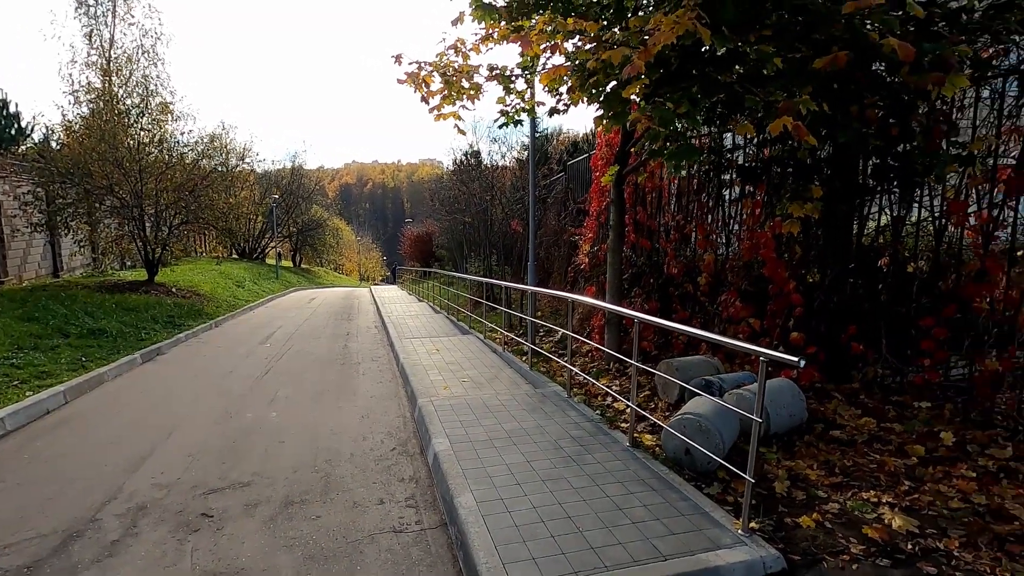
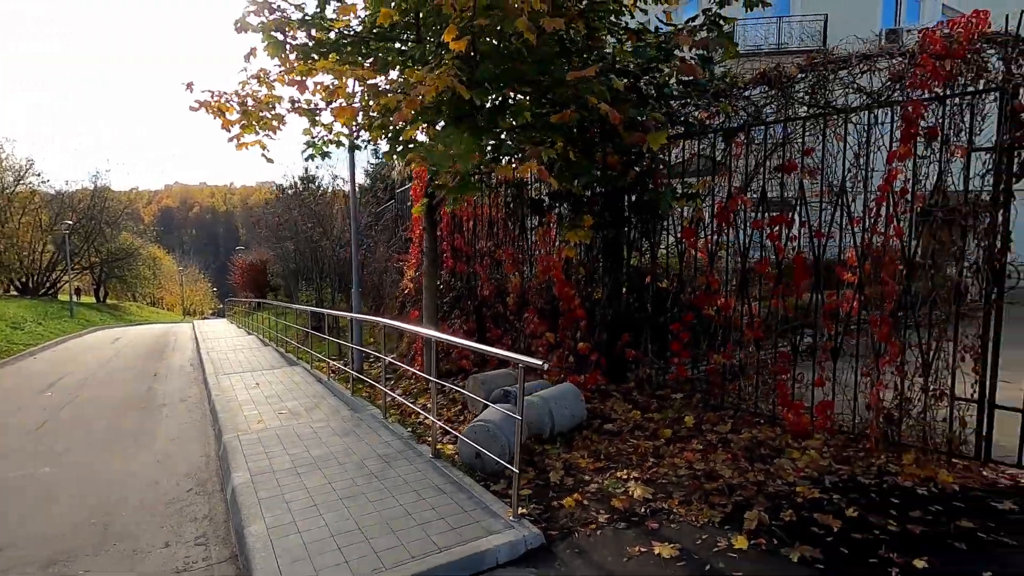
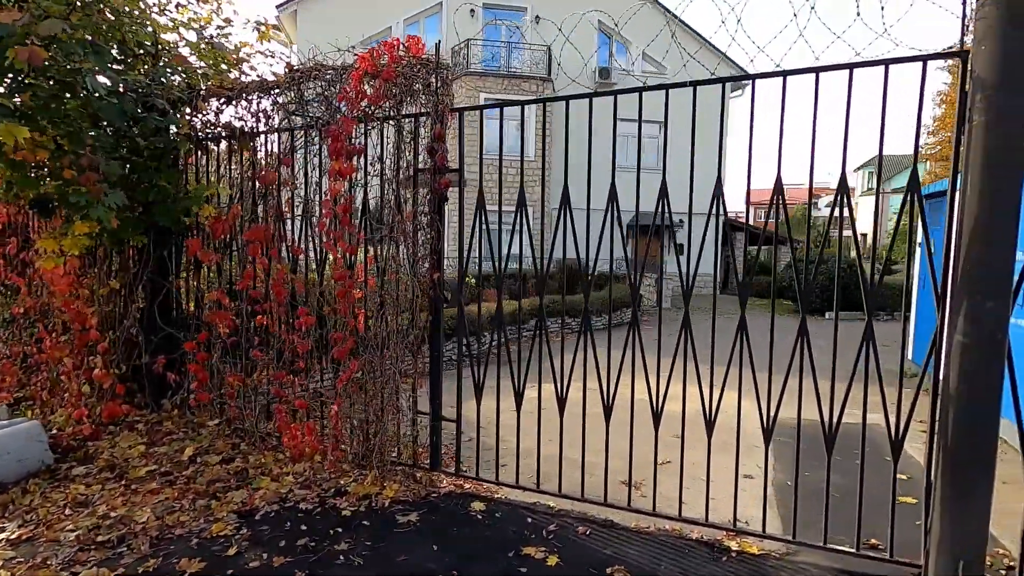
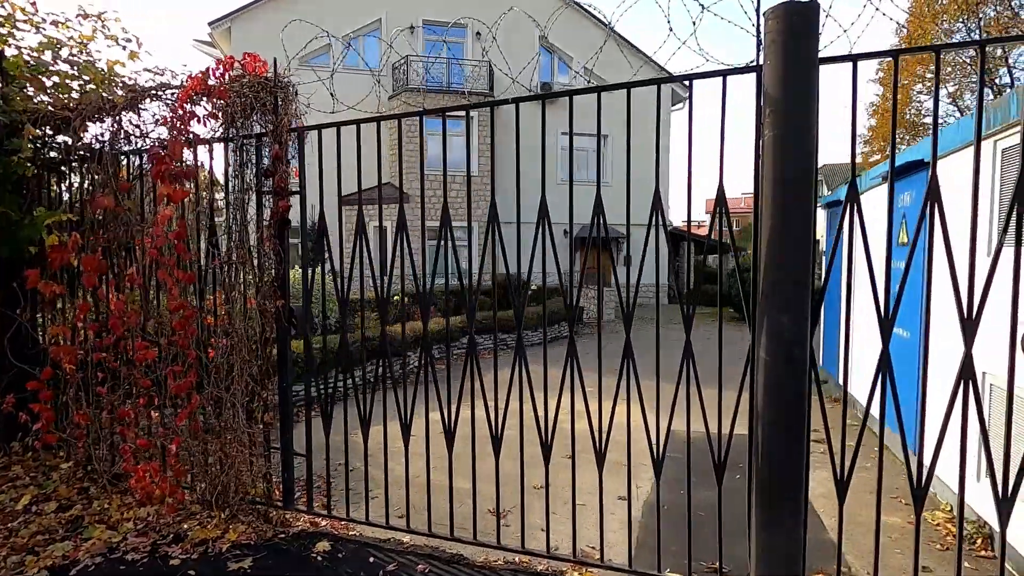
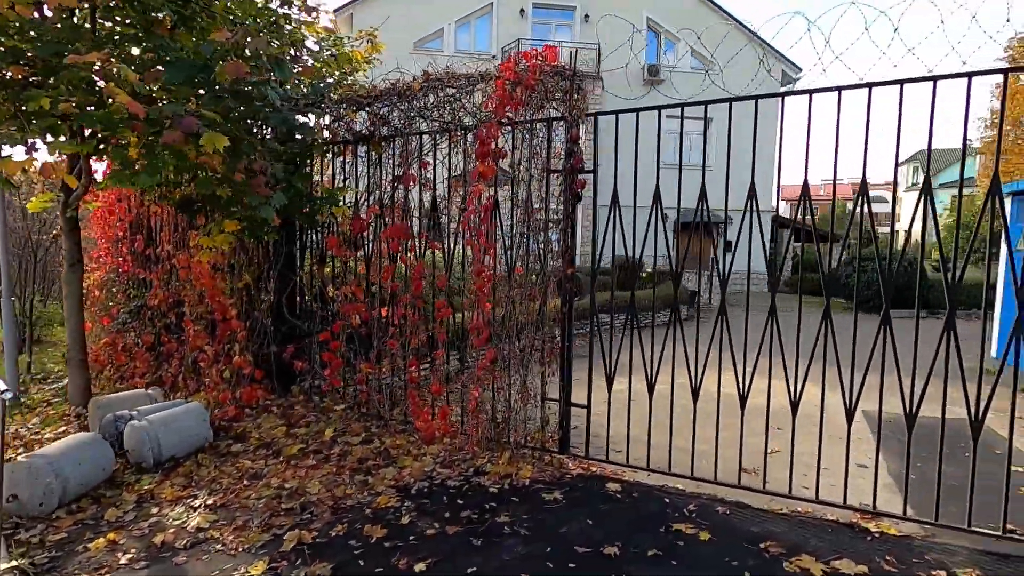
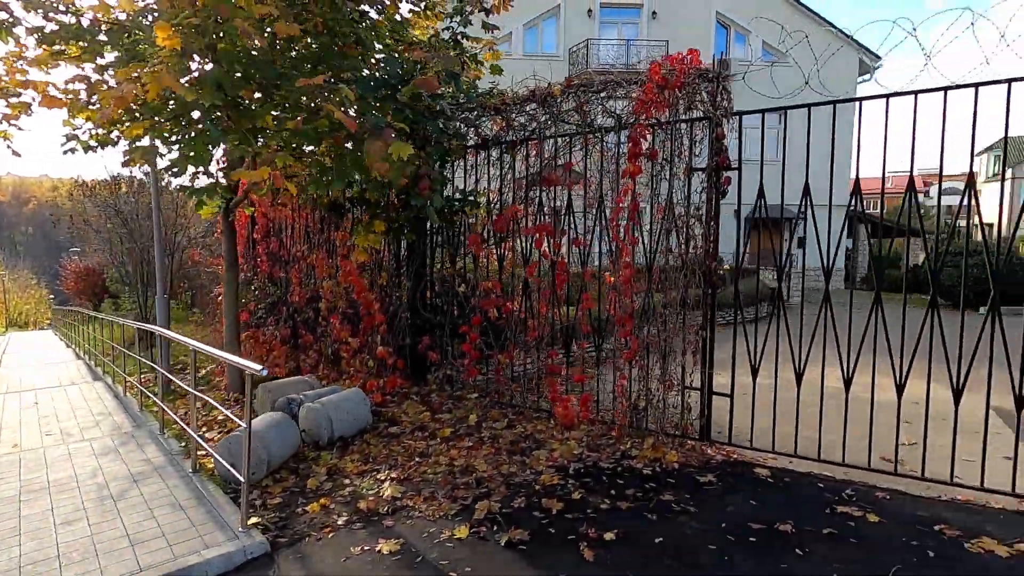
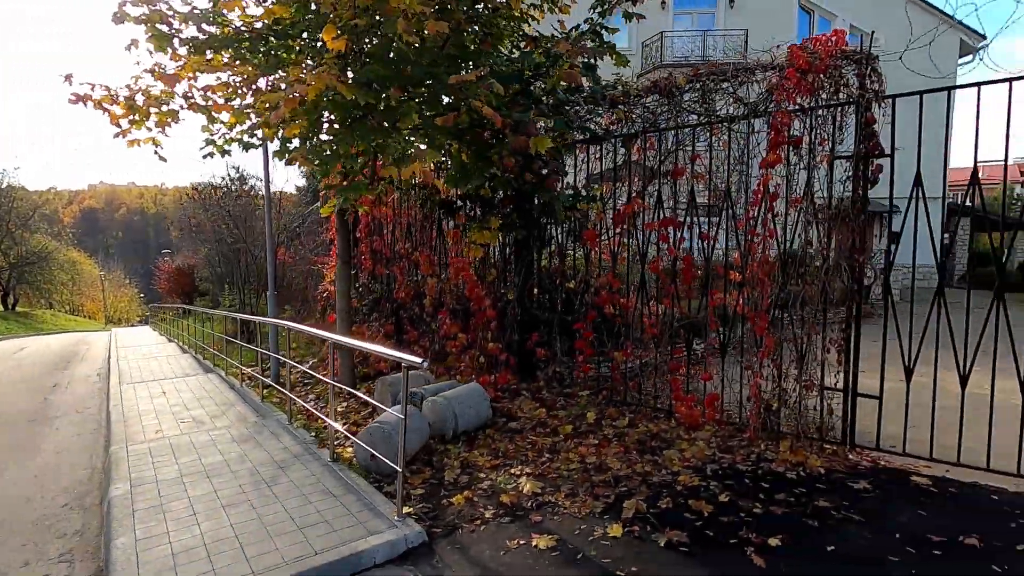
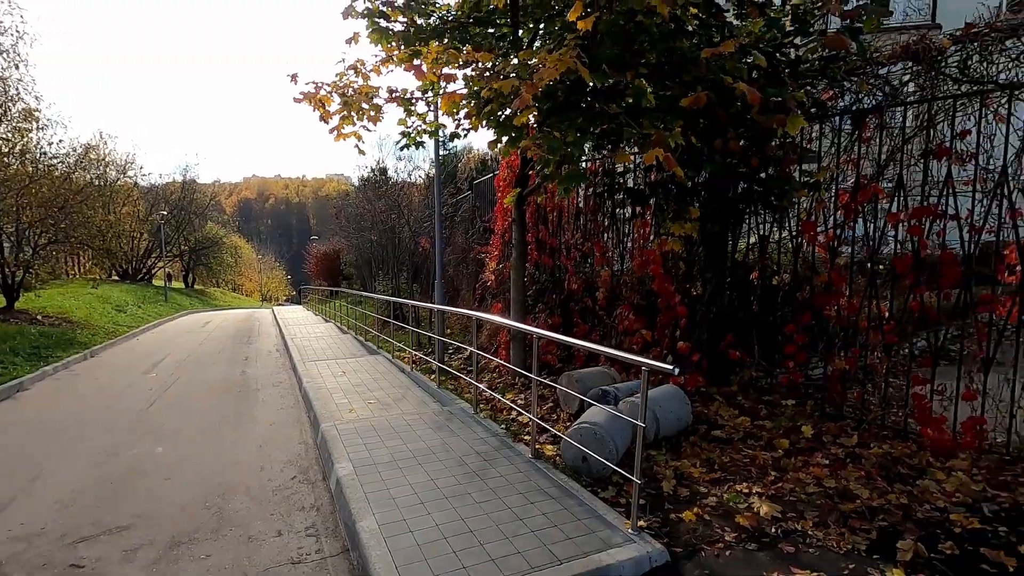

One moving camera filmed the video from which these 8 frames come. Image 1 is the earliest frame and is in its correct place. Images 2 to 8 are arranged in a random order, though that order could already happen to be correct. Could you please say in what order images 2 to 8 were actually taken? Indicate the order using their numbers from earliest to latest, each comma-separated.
8, 2, 7, 6, 5, 3, 4
